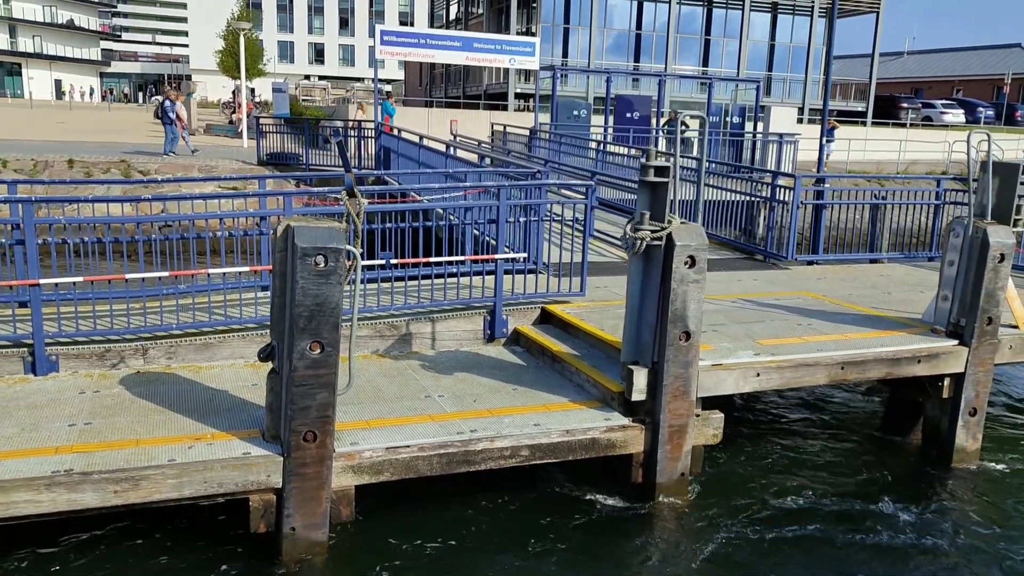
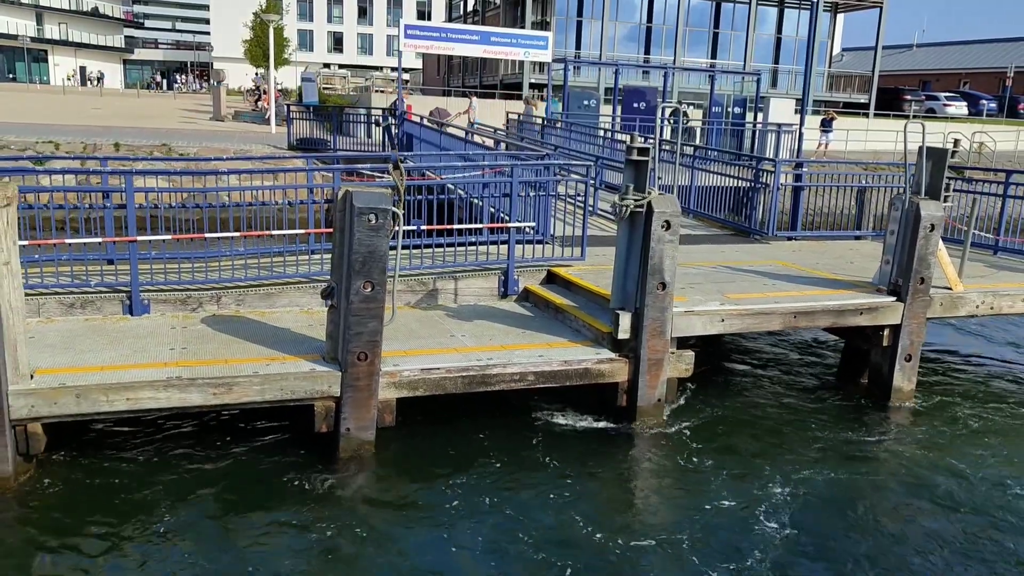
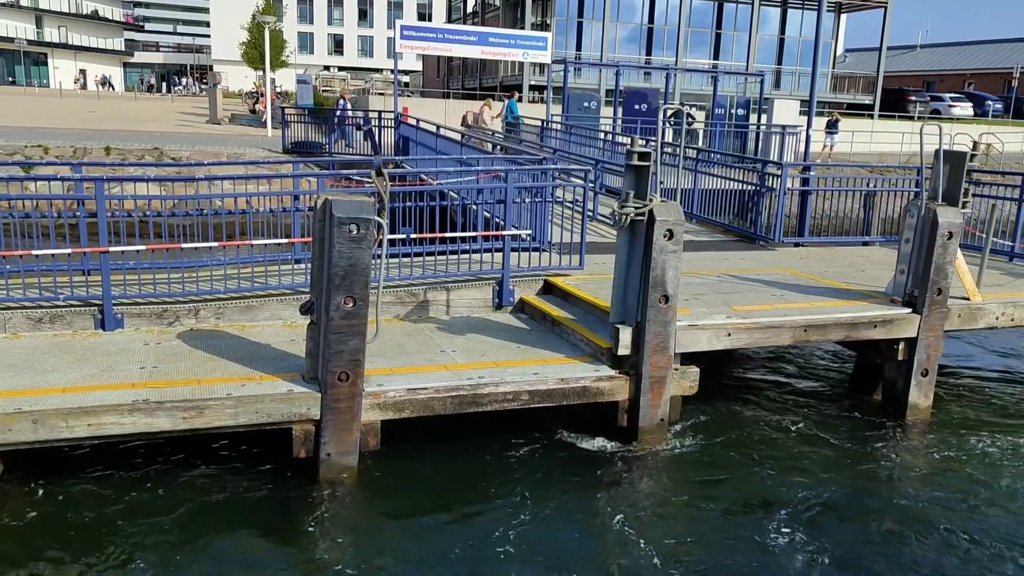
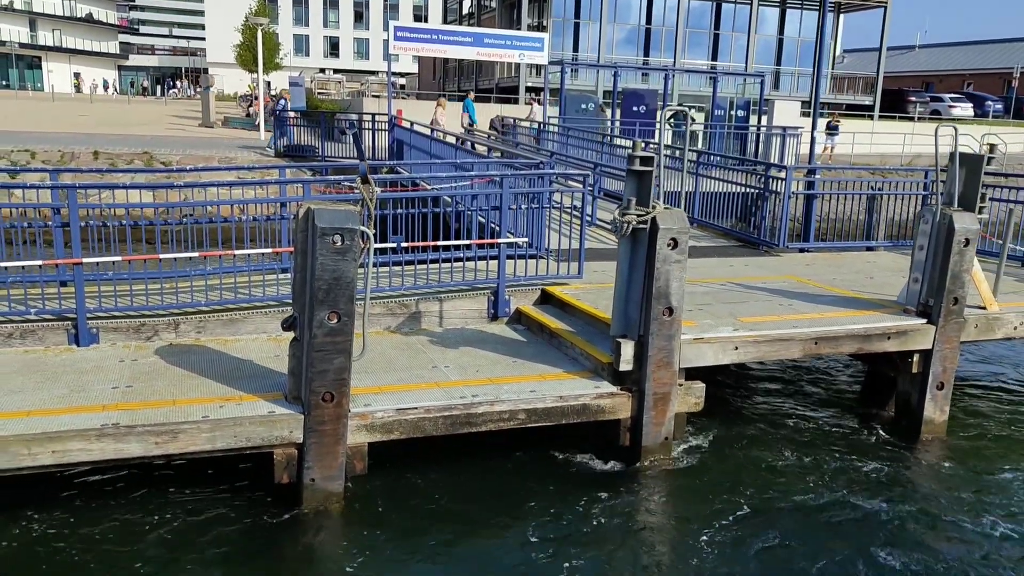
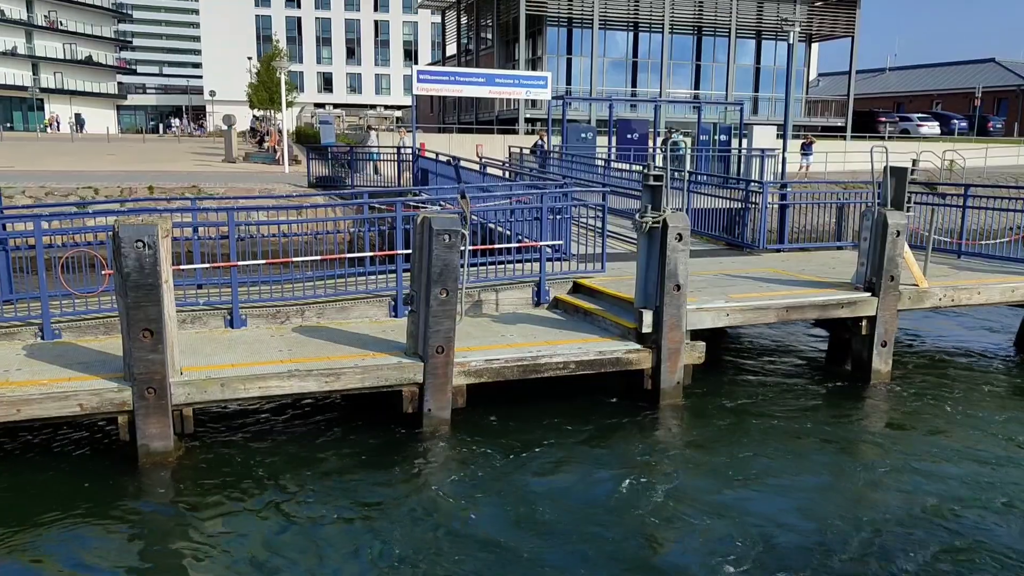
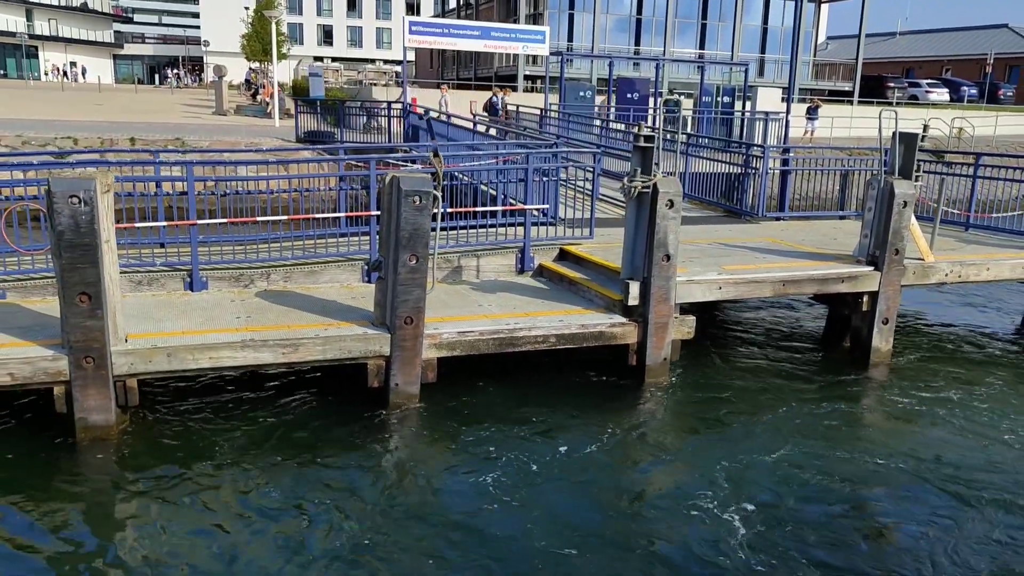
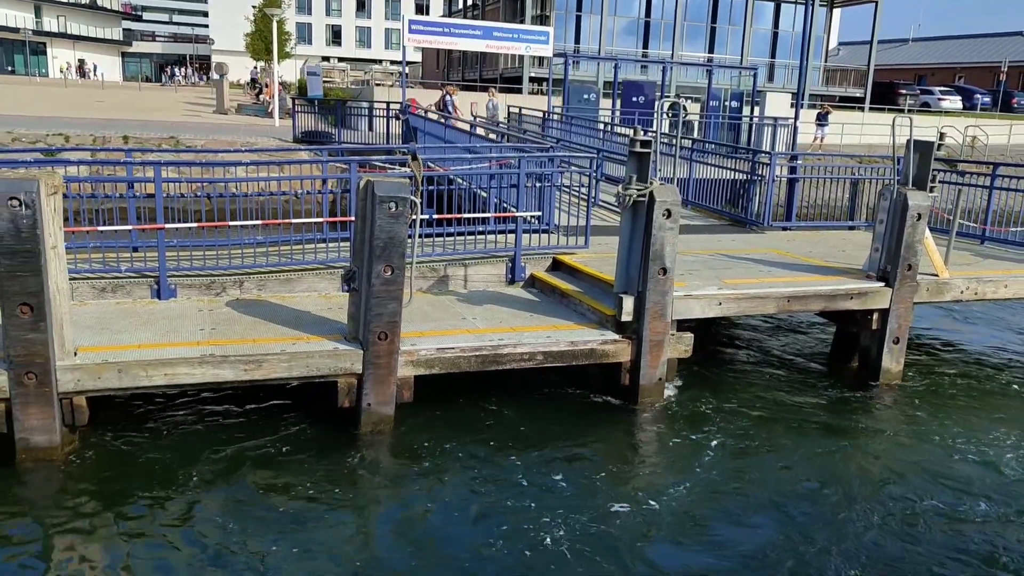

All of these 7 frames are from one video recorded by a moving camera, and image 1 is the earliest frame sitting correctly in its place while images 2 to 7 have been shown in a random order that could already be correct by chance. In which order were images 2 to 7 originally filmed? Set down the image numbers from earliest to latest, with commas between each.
4, 3, 2, 7, 6, 5
